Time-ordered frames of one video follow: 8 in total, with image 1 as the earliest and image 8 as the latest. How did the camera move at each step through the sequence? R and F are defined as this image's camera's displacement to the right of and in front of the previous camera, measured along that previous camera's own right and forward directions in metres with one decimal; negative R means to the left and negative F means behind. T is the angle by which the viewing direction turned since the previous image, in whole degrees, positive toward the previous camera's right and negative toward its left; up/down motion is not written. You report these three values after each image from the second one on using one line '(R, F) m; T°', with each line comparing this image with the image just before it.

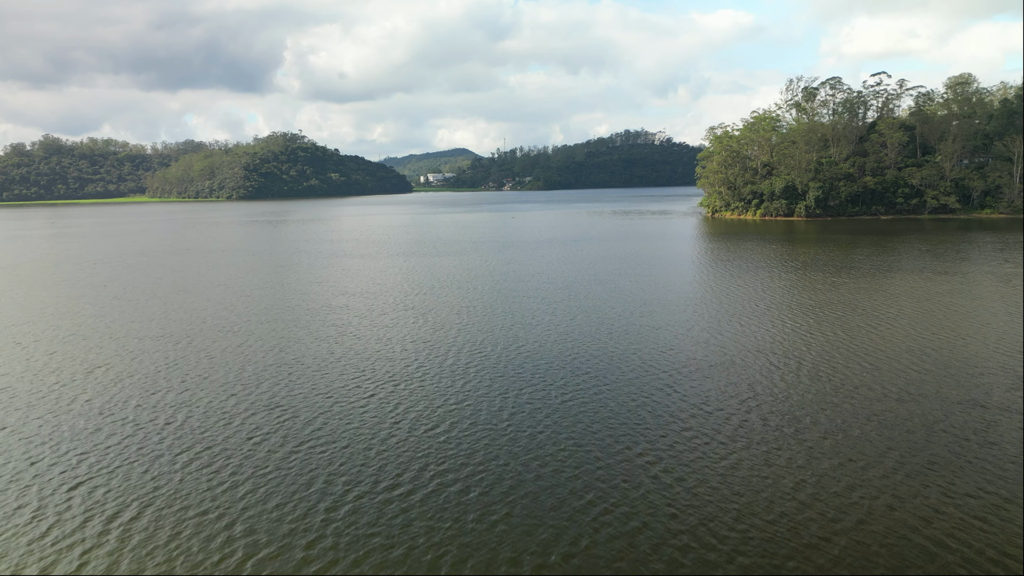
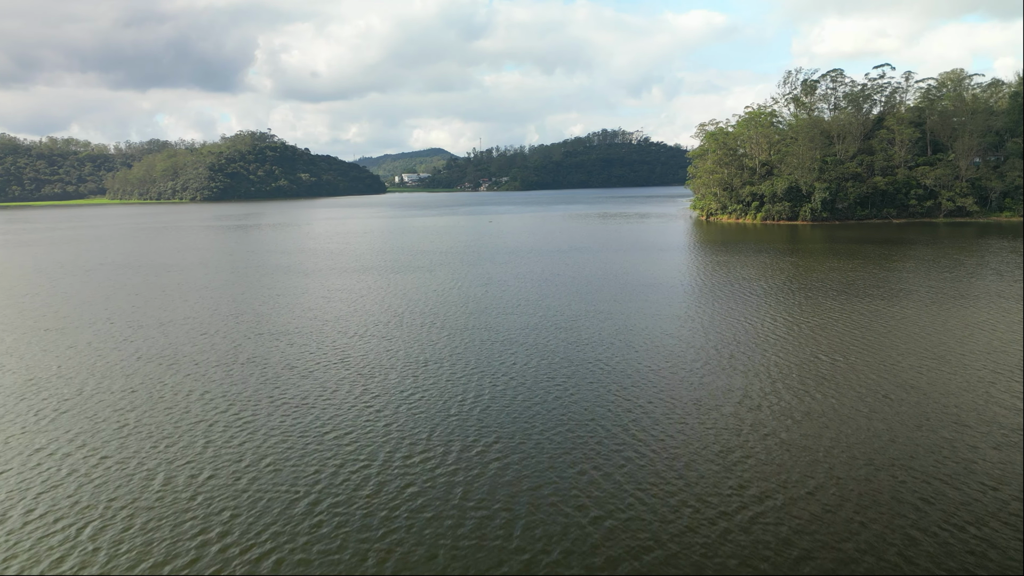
(+0.4, +10.6) m; +2°
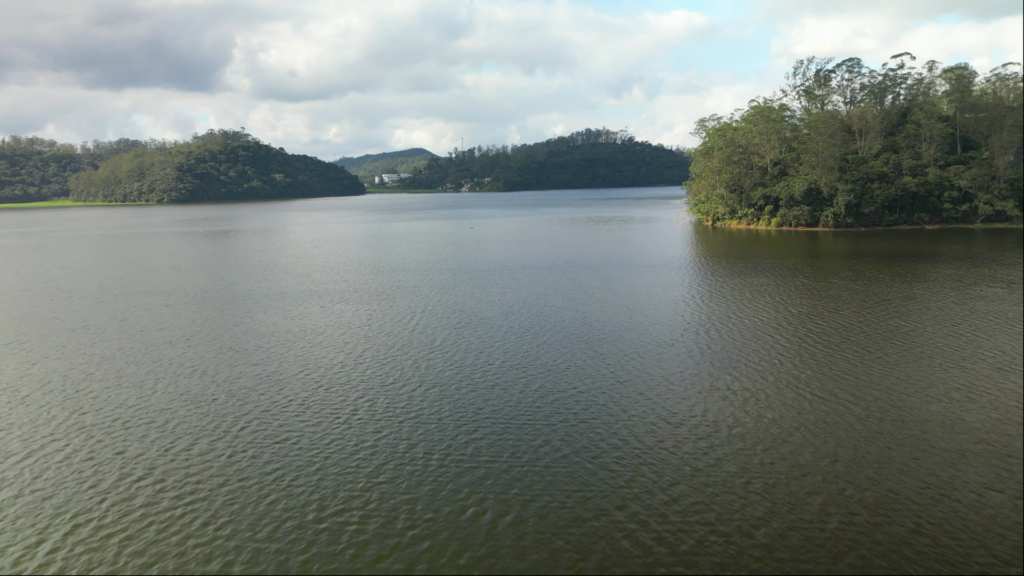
(+0.3, +11.8) m; +1°
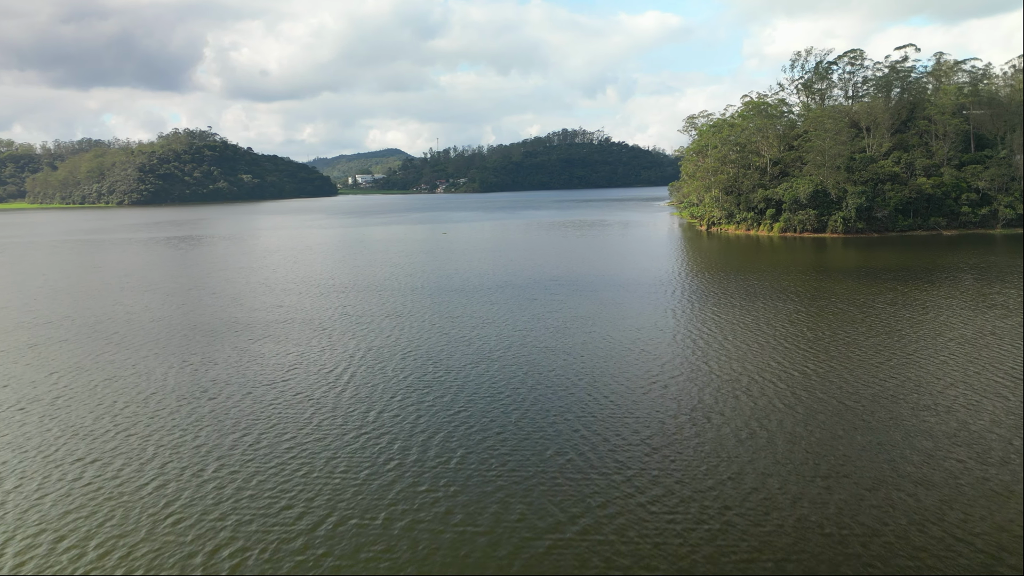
(+0.3, +8.8) m; +2°
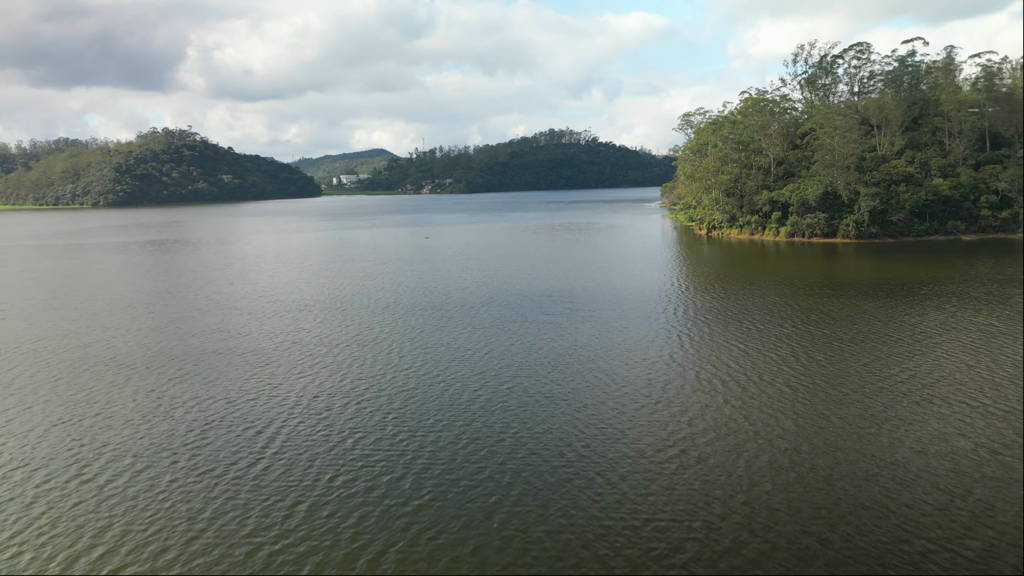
(+0.1, +5.7) m; +1°
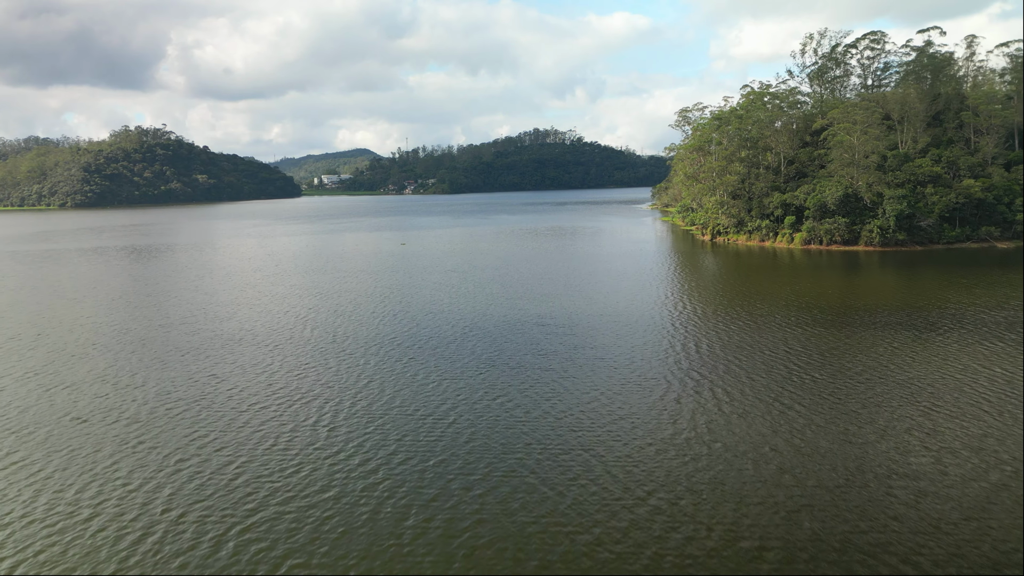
(+0.1, +7.6) m; +1°
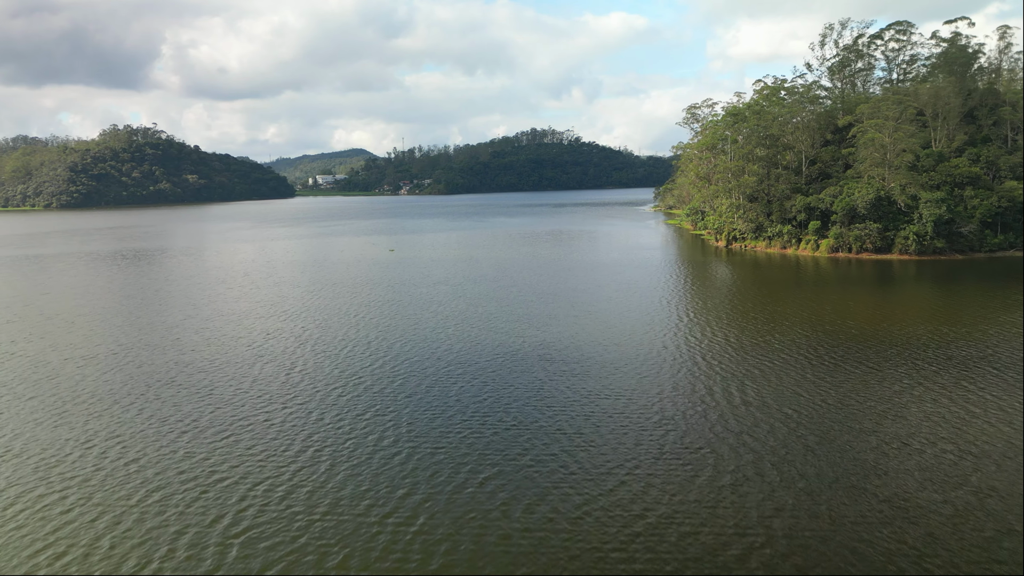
(0.0, +5.8) m; 0°
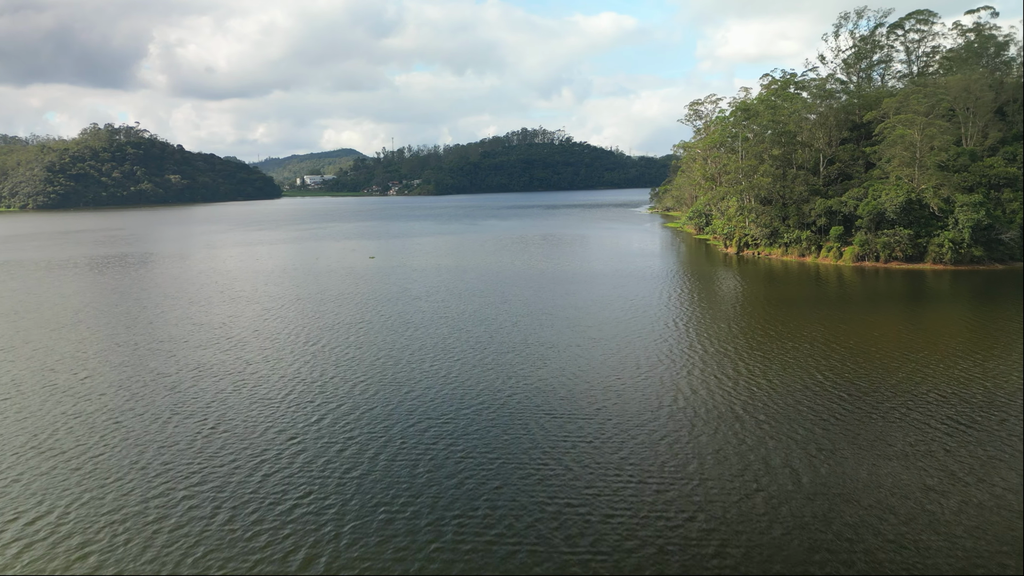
(0.0, +5.7) m; +1°
